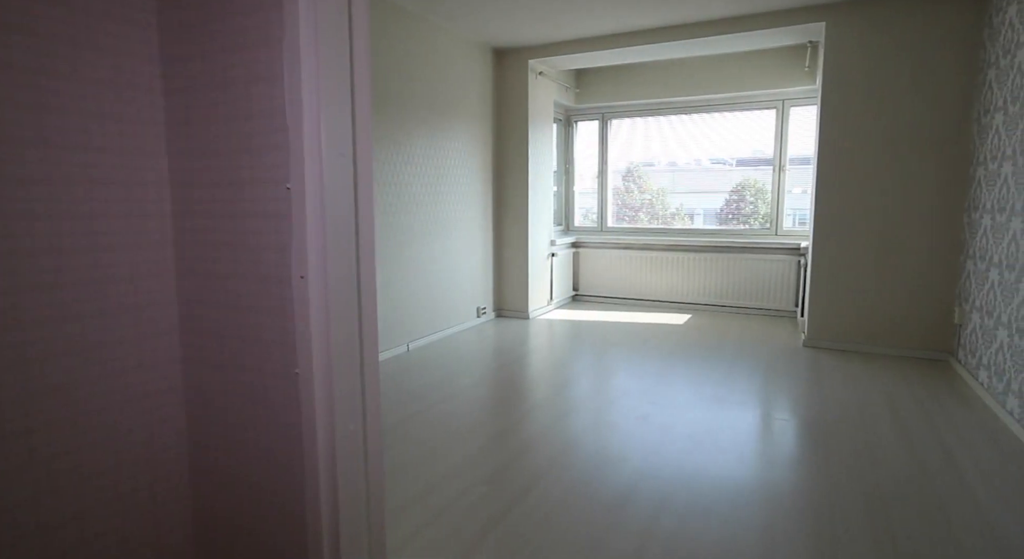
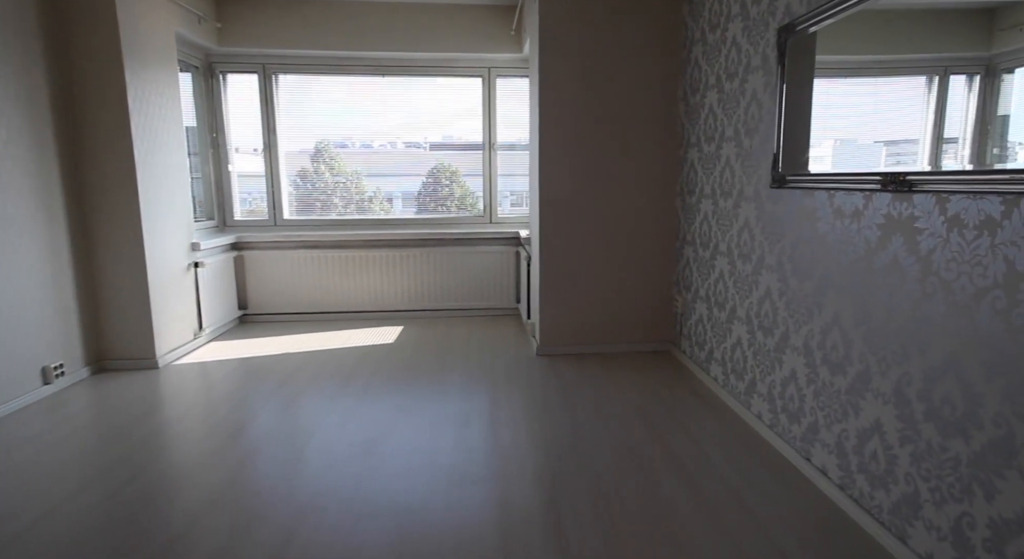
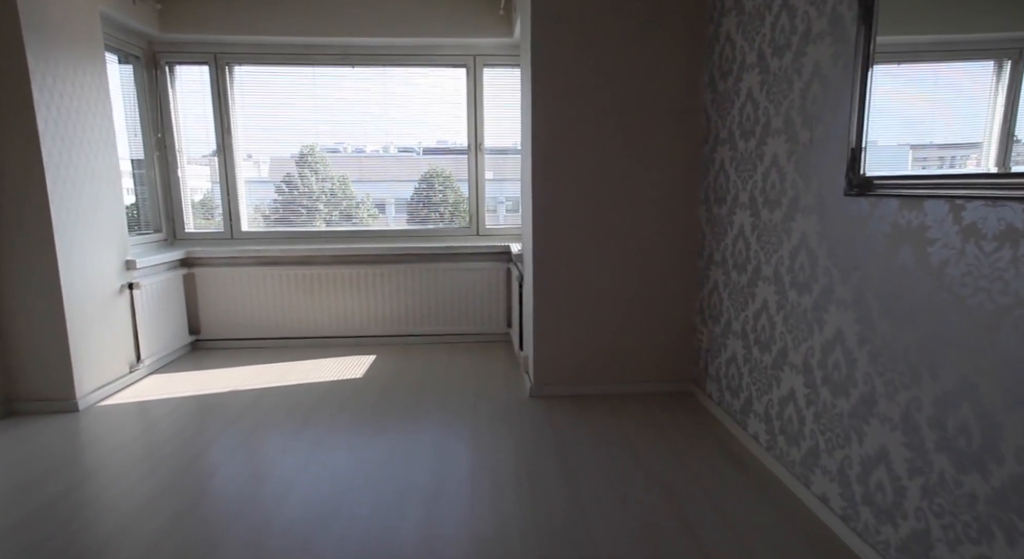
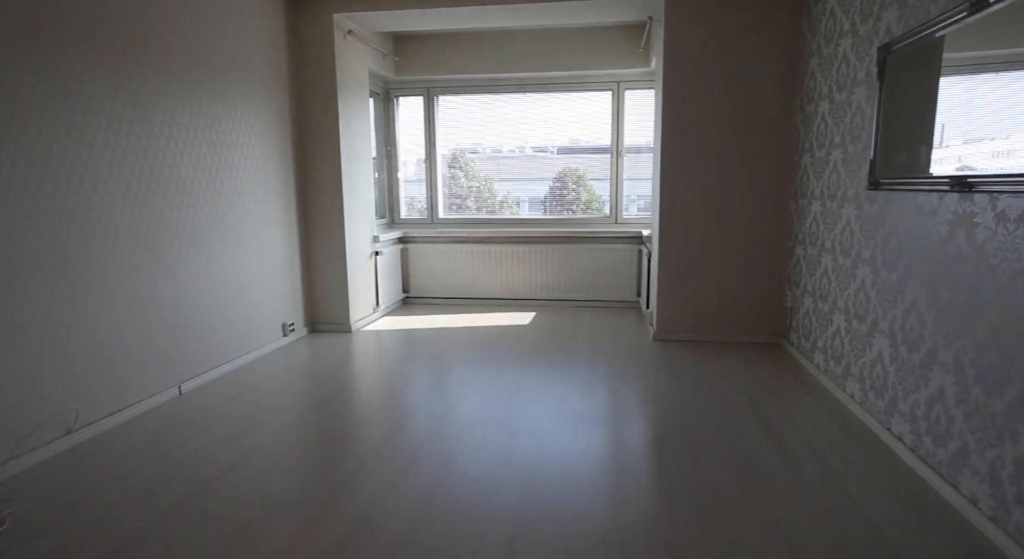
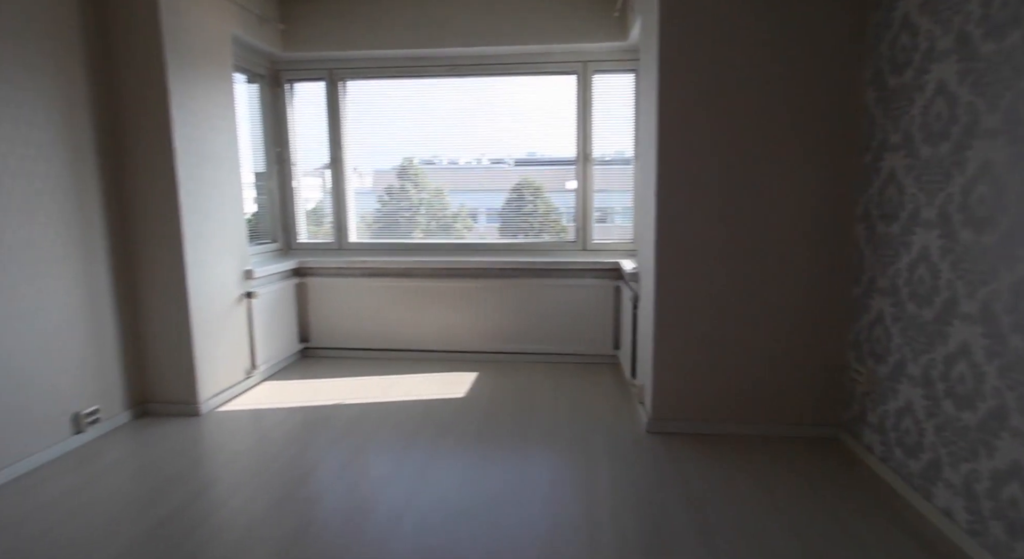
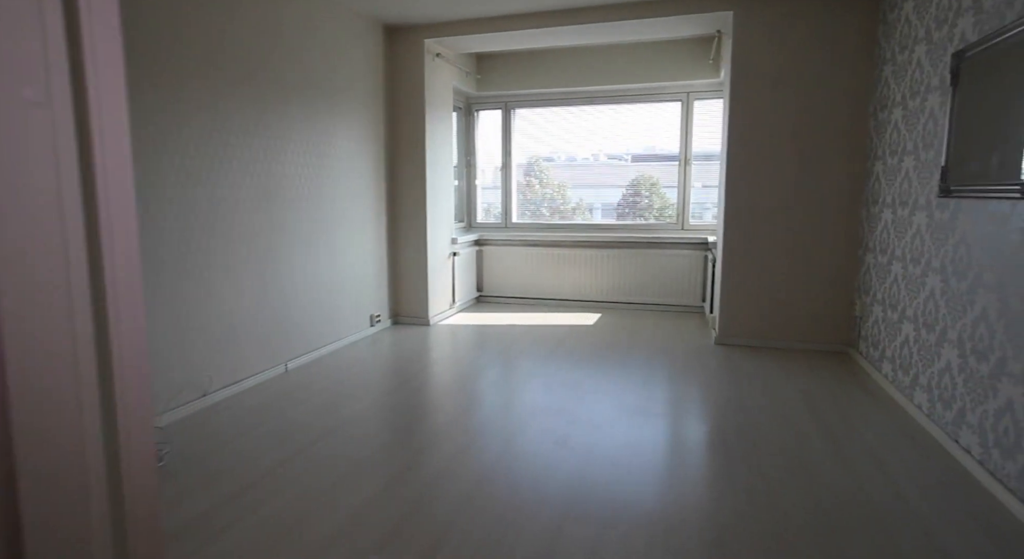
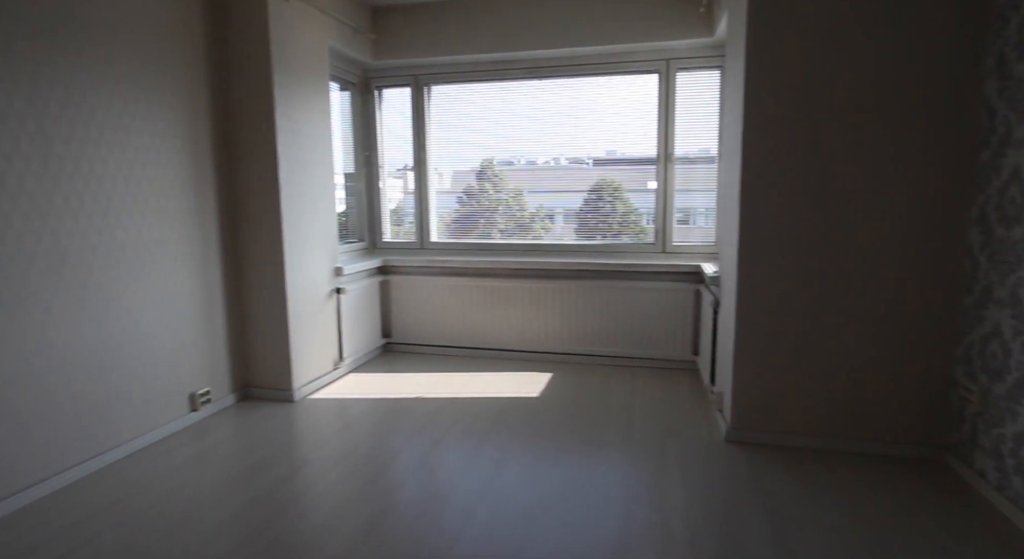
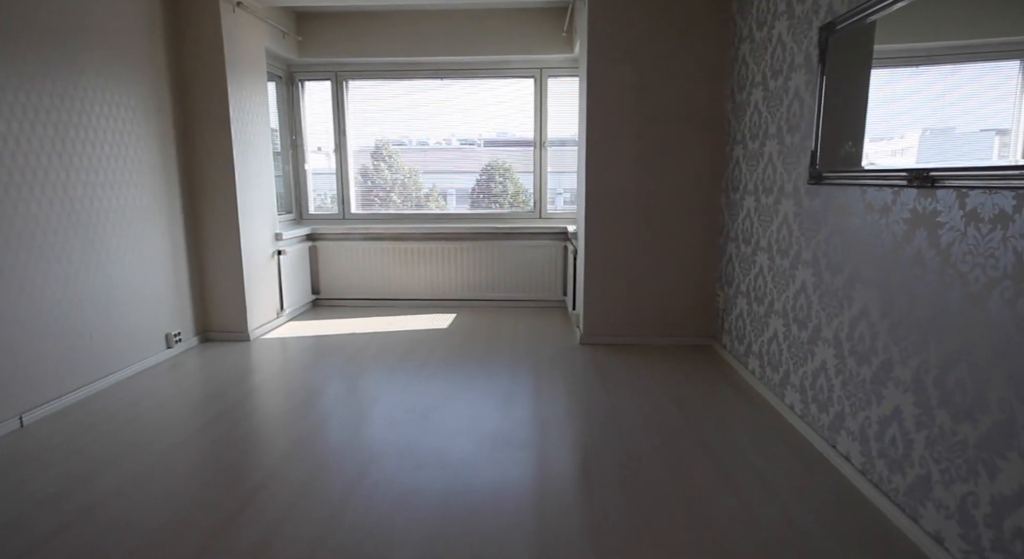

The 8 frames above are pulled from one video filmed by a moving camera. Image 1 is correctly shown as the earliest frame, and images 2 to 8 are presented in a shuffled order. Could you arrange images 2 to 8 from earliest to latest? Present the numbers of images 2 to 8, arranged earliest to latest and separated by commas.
6, 4, 8, 2, 3, 5, 7
